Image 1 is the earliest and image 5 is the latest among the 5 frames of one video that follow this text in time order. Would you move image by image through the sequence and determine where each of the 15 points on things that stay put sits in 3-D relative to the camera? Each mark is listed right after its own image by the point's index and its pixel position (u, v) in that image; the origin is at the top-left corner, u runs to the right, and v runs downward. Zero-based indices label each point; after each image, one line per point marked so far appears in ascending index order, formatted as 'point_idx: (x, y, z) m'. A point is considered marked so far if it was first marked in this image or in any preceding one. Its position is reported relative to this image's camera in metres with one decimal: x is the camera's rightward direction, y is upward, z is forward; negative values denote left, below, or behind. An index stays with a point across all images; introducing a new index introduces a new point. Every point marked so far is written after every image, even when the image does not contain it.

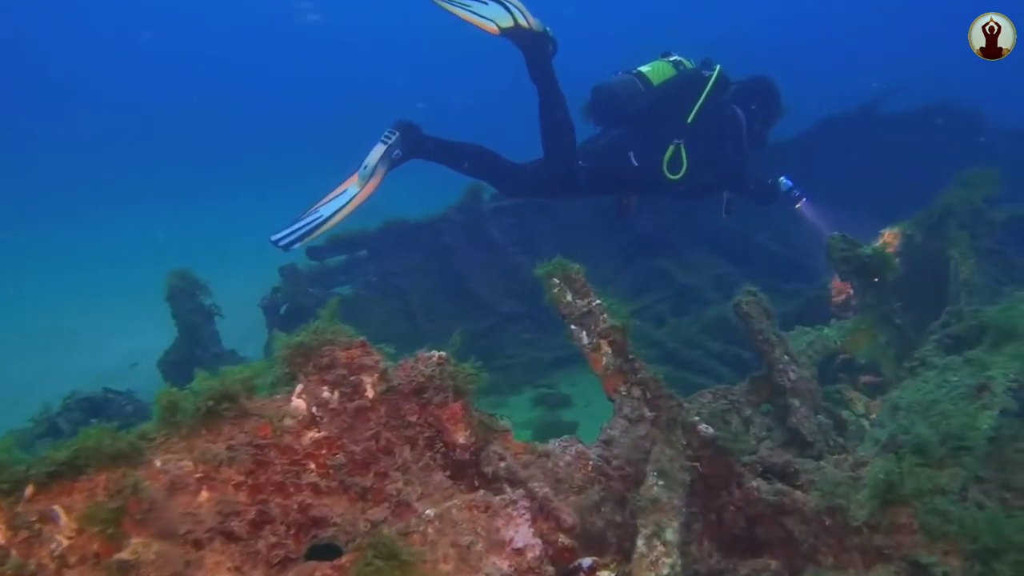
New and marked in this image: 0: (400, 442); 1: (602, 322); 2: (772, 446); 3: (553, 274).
0: (-0.5, -0.7, +3.2) m
1: (+0.6, -0.2, +4.3) m
2: (+1.8, -1.1, +4.6) m
3: (+0.3, +0.1, +4.4) m
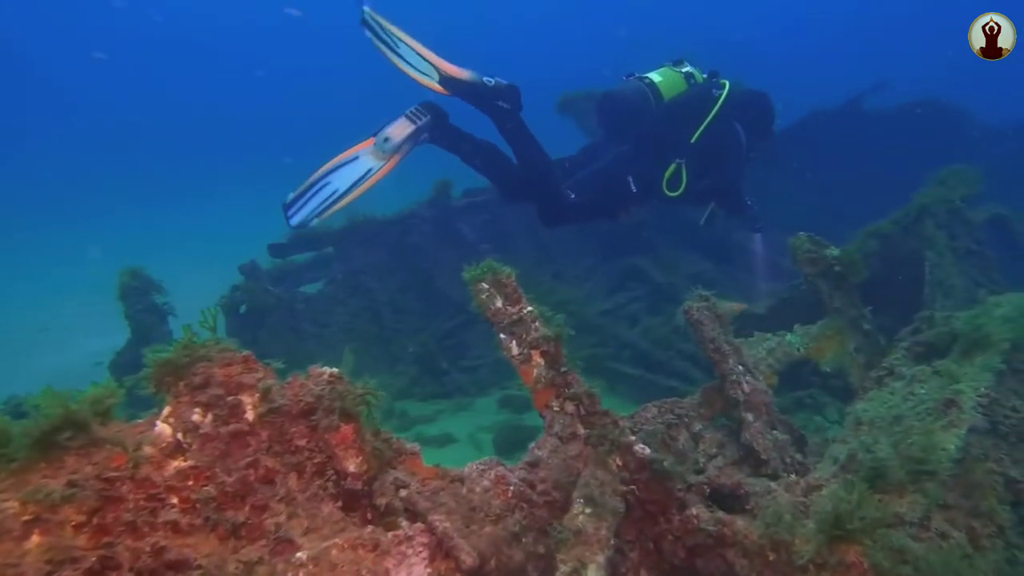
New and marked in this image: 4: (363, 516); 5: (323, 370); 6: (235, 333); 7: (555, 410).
0: (-1.0, -0.8, +2.9) m
1: (+0.1, -0.3, +3.9) m
2: (+1.4, -1.1, +4.3) m
3: (-0.2, +0.1, +4.0) m
4: (-0.7, -1.1, +3.1) m
5: (-0.9, -0.4, +3.0) m
6: (-4.2, -0.7, +9.9) m
7: (+0.3, -0.7, +3.9) m
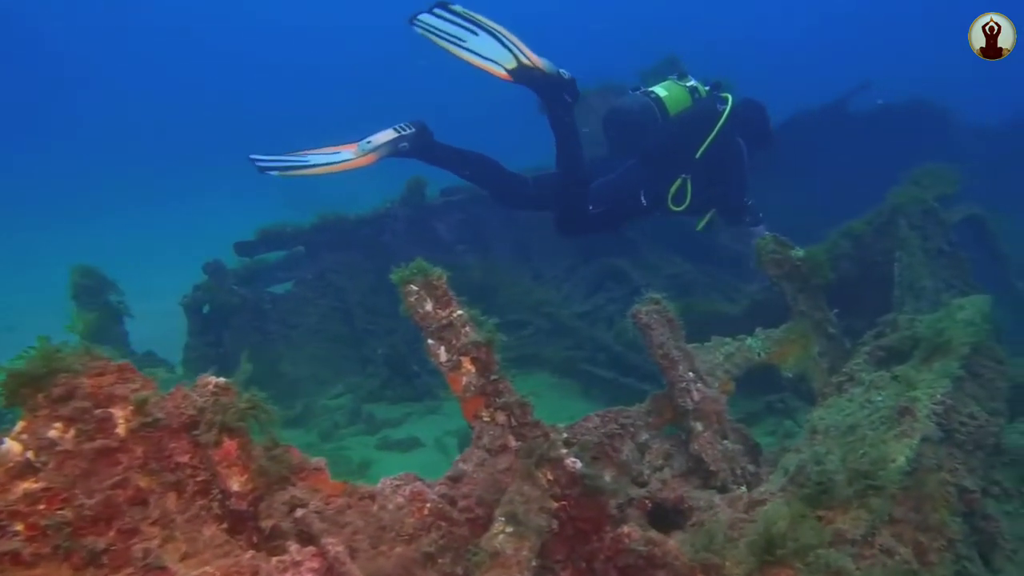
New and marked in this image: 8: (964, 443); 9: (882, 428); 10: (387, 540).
0: (-1.4, -0.8, +2.6) m
1: (-0.3, -0.3, +3.7) m
2: (+1.0, -1.2, +4.1) m
3: (-0.6, 0.0, +3.8) m
4: (-1.1, -1.1, +2.8) m
5: (-1.3, -0.4, +2.8) m
6: (-4.6, -0.7, +9.7) m
7: (-0.2, -0.7, +3.7) m
8: (+2.8, -1.0, +4.1) m
9: (+2.2, -0.8, +3.9) m
10: (-0.6, -1.1, +3.0) m
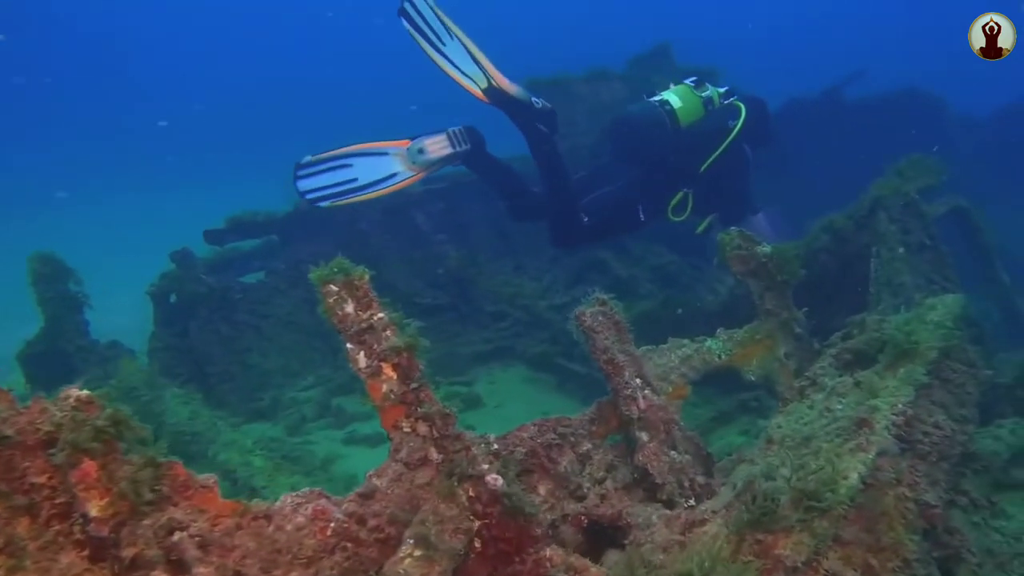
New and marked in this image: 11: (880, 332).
0: (-1.8, -0.8, +2.4) m
1: (-0.7, -0.3, +3.4) m
2: (+0.6, -1.2, +3.8) m
3: (-1.0, 0.0, +3.5) m
4: (-1.5, -1.1, +2.6) m
5: (-1.7, -0.4, +2.6) m
6: (-5.0, -0.5, +9.4) m
7: (-0.6, -0.7, +3.4) m
8: (+2.4, -1.0, +3.9) m
9: (+1.8, -0.9, +3.6) m
10: (-1.0, -1.2, +2.8) m
11: (+2.6, -0.3, +4.6) m
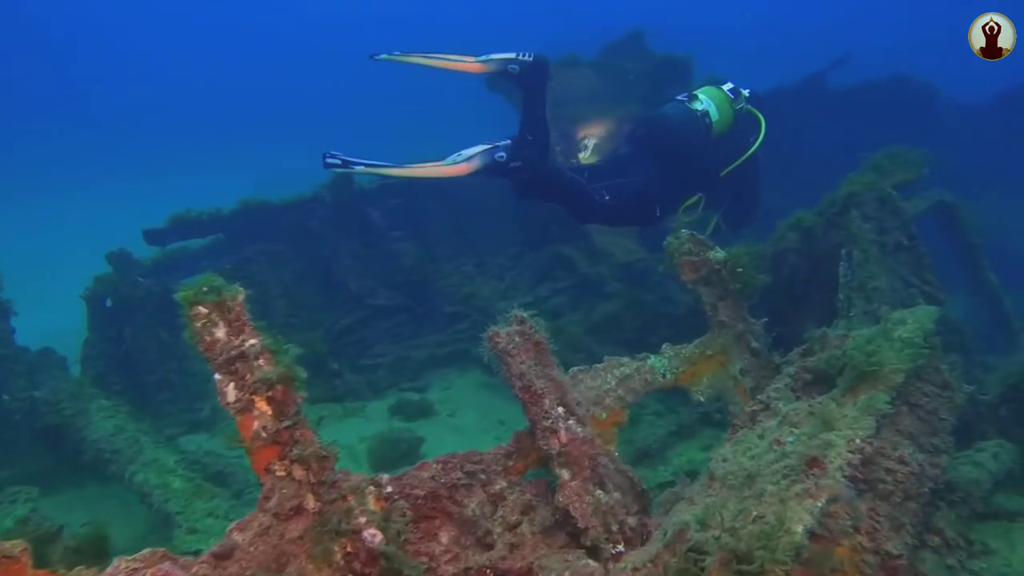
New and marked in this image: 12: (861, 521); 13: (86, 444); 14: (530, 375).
0: (-2.3, -0.9, +1.9) m
1: (-1.2, -0.4, +3.0) m
2: (+0.1, -1.3, +3.4) m
3: (-1.5, -0.1, +3.0) m
4: (-2.0, -1.2, +2.1) m
5: (-2.2, -0.5, +2.1) m
6: (-5.5, -0.5, +8.9) m
7: (-1.1, -0.8, +2.9) m
8: (+1.9, -1.1, +3.4) m
9: (+1.3, -0.9, +3.2) m
10: (-1.5, -1.3, +2.3) m
11: (+2.1, -0.4, +4.2) m
12: (+1.6, -1.1, +3.2) m
13: (-4.2, -1.5, +6.5) m
14: (+0.1, -0.5, +3.6) m
